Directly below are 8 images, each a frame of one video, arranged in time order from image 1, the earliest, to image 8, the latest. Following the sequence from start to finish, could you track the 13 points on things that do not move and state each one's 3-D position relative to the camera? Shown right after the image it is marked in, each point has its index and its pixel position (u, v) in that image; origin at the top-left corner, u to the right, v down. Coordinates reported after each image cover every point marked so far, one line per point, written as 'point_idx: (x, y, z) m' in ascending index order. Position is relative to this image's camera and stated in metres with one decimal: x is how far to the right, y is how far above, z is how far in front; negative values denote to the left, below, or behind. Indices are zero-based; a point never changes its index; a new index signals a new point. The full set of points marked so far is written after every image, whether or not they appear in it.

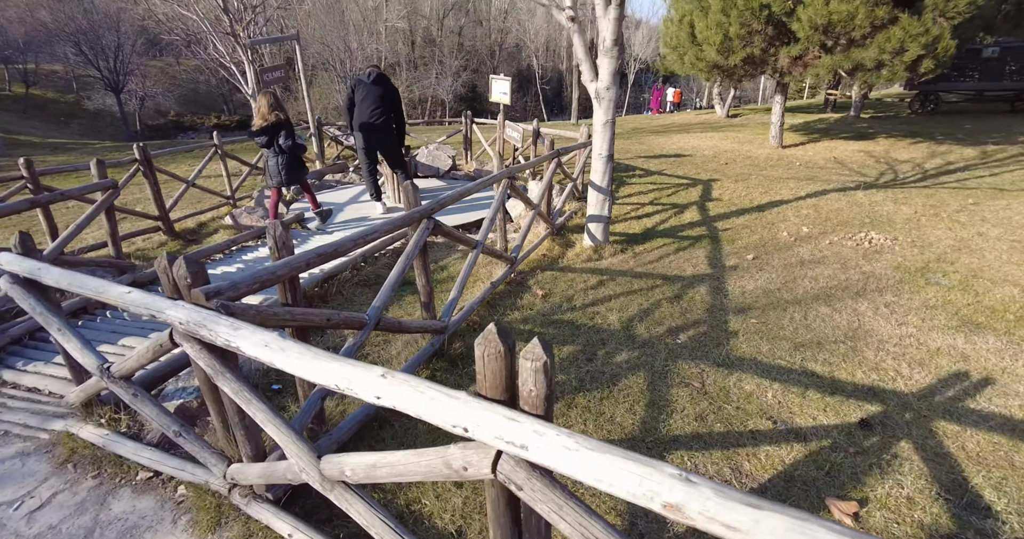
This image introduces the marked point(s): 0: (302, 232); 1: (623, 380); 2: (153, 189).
0: (-2.9, +0.5, +6.9) m
1: (+0.8, -0.7, +3.4) m
2: (-5.0, +1.1, +6.9) m
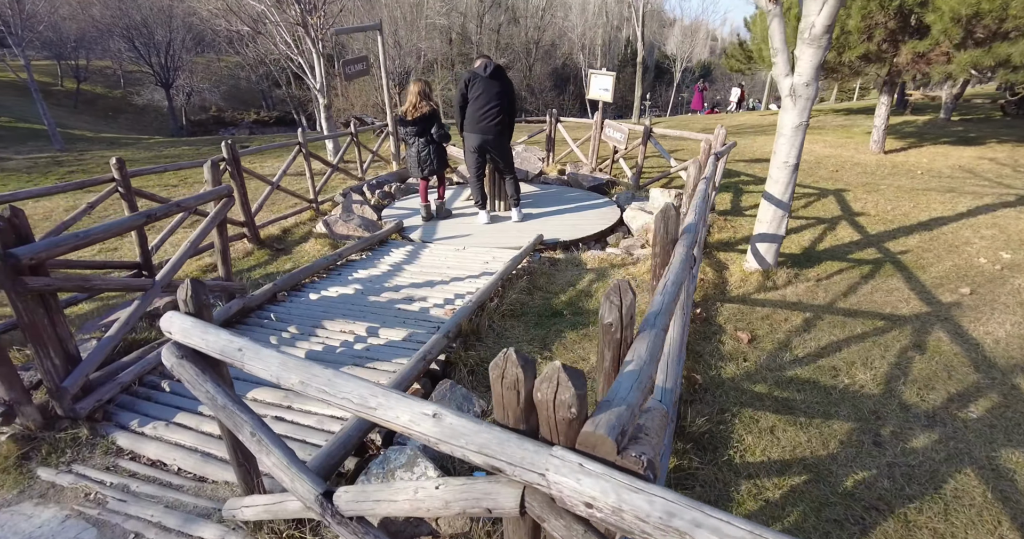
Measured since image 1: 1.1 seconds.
0: (-1.3, +0.3, +6.1) m
1: (+2.2, -1.0, +2.4) m
2: (-3.4, +1.0, +6.2) m
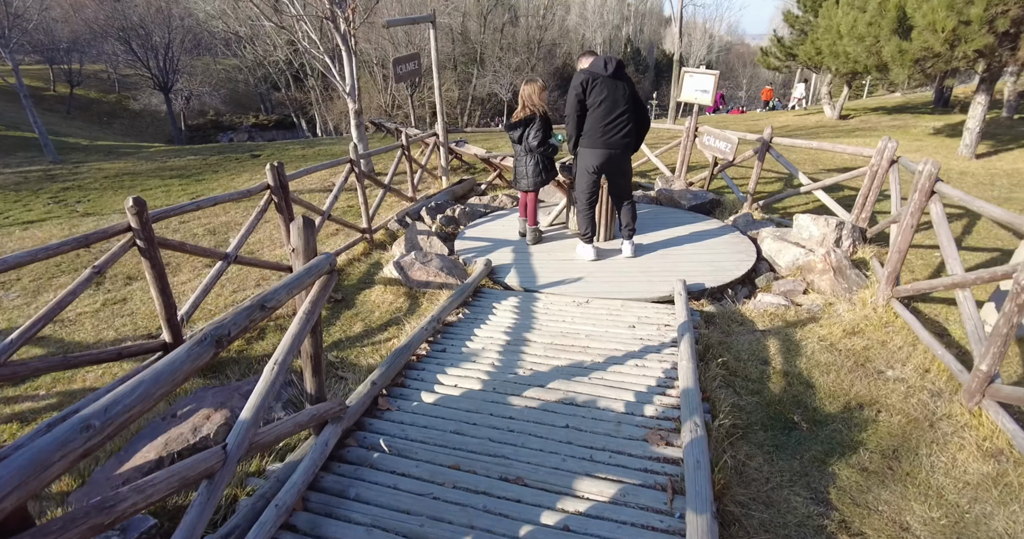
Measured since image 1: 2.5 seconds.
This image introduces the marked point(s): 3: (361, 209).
0: (-0.1, -0.2, +4.7) m
1: (+3.4, -1.5, +1.1) m
2: (-2.1, +0.4, +4.8) m
3: (-1.9, +0.8, +6.3) m
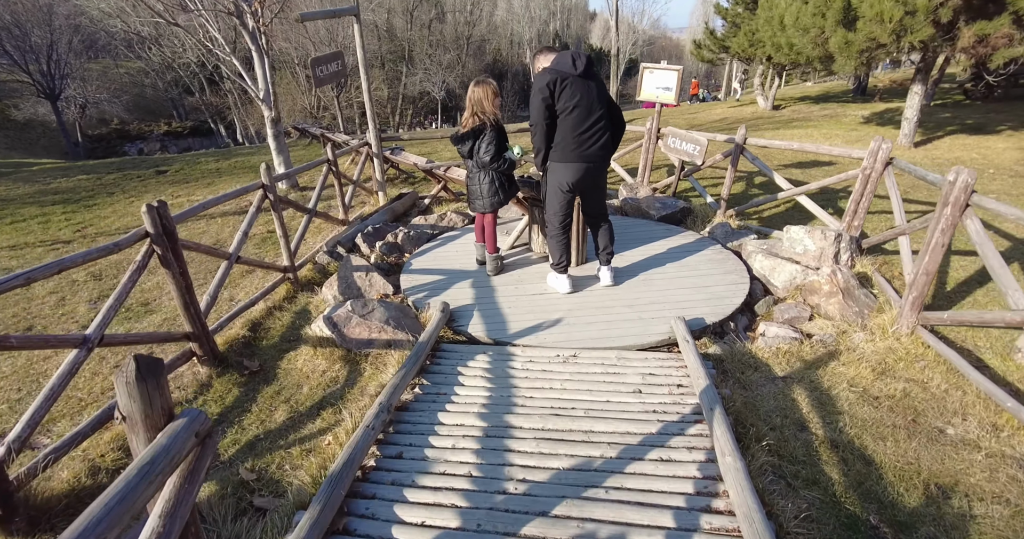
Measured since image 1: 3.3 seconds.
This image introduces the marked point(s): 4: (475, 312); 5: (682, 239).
0: (-0.3, -0.6, +3.8) m
1: (+3.6, -1.7, +0.6) m
2: (-2.4, -0.1, +3.6) m
3: (-2.4, +0.3, +5.1) m
4: (-0.3, -0.4, +4.3) m
5: (+2.0, +0.4, +5.8) m
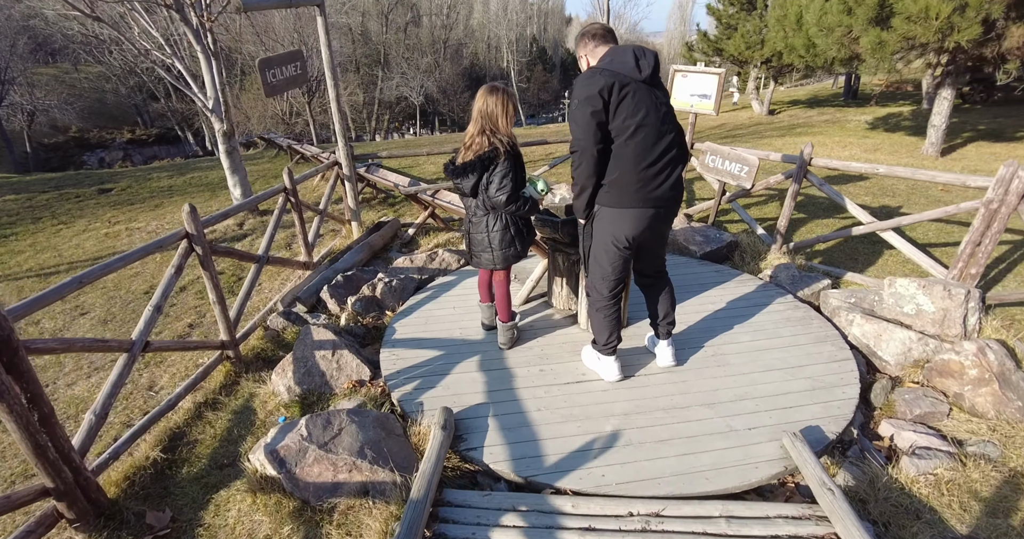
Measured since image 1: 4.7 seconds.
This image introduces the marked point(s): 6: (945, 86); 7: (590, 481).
0: (-0.1, -1.1, +2.5) m
1: (+4.0, -2.1, -0.6) m
2: (-2.2, -0.7, +2.3) m
3: (-2.2, -0.3, +3.8) m
4: (-0.1, -0.9, +3.0) m
5: (+2.1, -0.2, +4.6) m
6: (+8.8, +3.7, +10.2) m
7: (+0.4, -1.1, +2.5) m
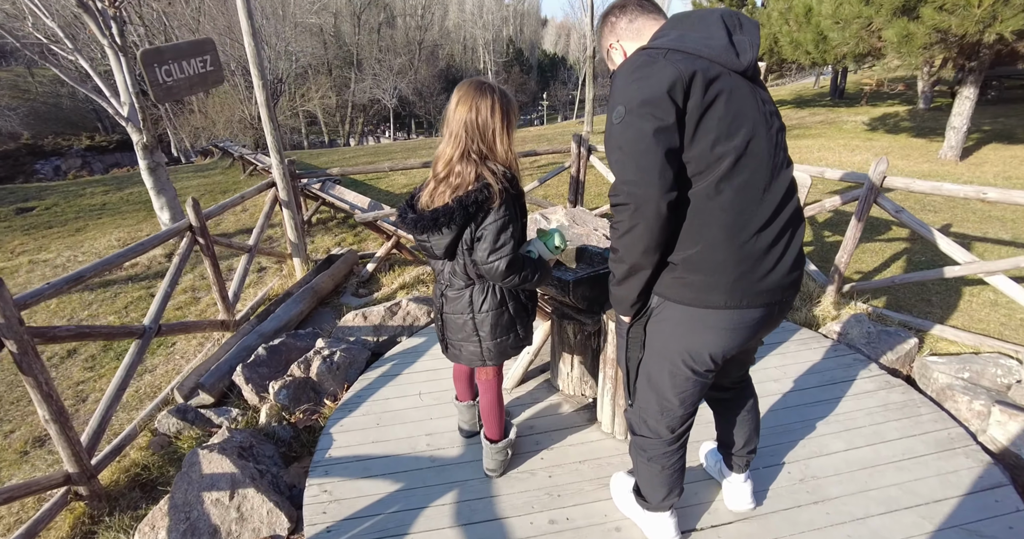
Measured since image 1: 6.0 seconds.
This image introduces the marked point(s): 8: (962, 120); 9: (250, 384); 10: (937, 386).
0: (-0.1, -1.6, +1.2) m
1: (+4.1, -2.5, -1.6) m
2: (-2.2, -1.2, +1.0) m
3: (-2.3, -0.8, +2.5) m
4: (-0.1, -1.4, +1.8) m
5: (+2.0, -0.6, +3.5) m
6: (+8.4, +3.4, +9.3) m
7: (+0.4, -1.5, +1.3) m
8: (+8.6, +2.9, +9.6) m
9: (-1.7, -0.7, +3.3) m
10: (+2.6, -0.7, +3.1) m
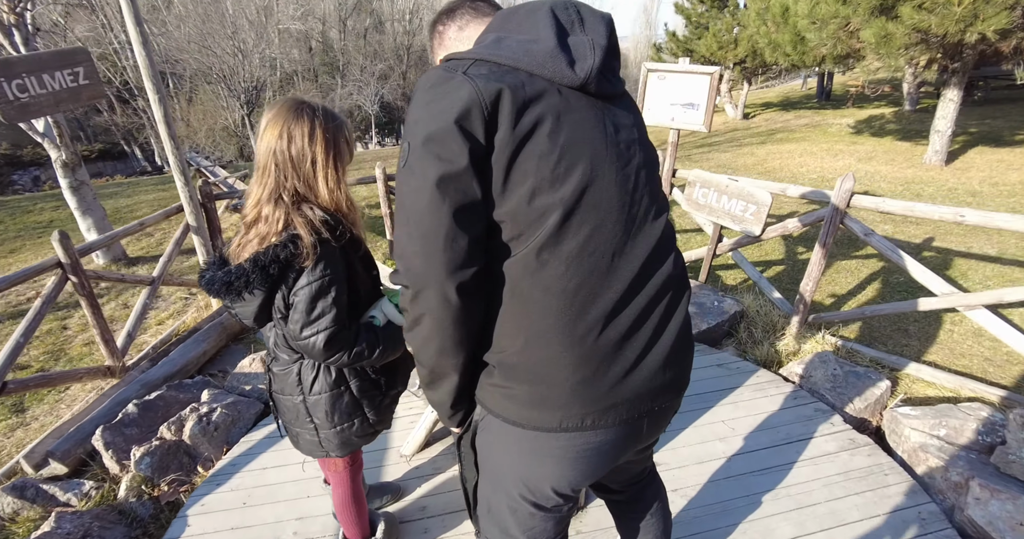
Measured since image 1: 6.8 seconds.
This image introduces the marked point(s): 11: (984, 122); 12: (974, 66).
0: (-0.6, -1.8, +0.8) m
1: (+3.7, -2.6, -2.1) m
2: (-2.7, -1.4, +0.5) m
3: (-2.8, -1.1, +2.0) m
4: (-0.6, -1.6, +1.3) m
5: (+1.5, -0.8, +3.0) m
6: (+7.8, +3.3, +8.9) m
7: (-0.1, -1.7, +0.9) m
8: (+8.0, +2.7, +9.2) m
9: (-2.3, -1.0, +2.8) m
10: (+2.1, -0.9, +2.6) m
11: (+12.4, +3.8, +13.1) m
12: (+7.8, +3.4, +8.4) m
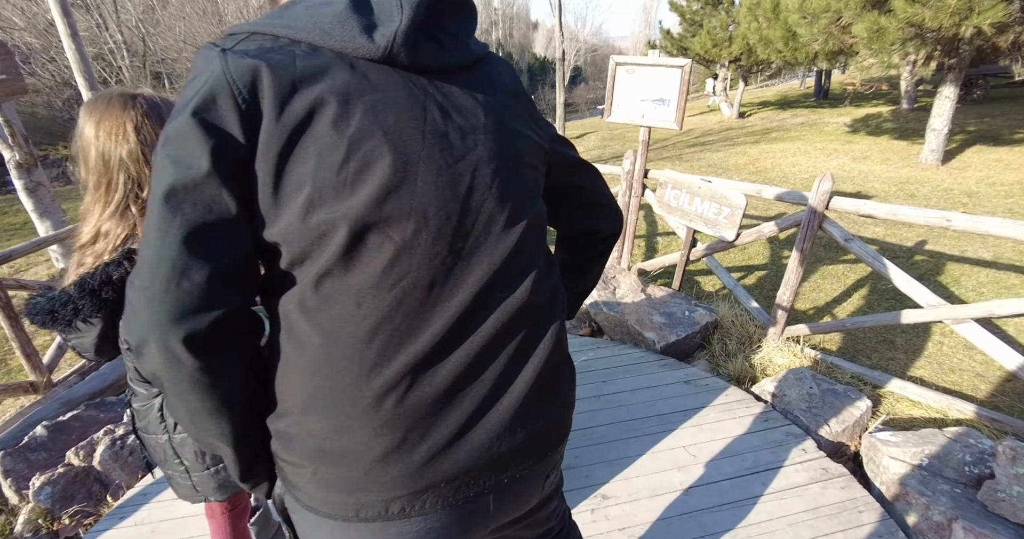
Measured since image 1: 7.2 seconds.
0: (-0.9, -1.9, +0.5) m
1: (+3.3, -2.7, -2.3) m
2: (-3.0, -1.5, +0.2) m
3: (-3.1, -1.1, +1.7) m
4: (-1.0, -1.6, +1.1) m
5: (+1.1, -0.8, +2.7) m
6: (+7.5, +3.2, +8.6) m
7: (-0.4, -1.8, +0.6) m
8: (+7.7, +2.6, +8.9) m
9: (-2.6, -1.1, +2.6) m
10: (+1.8, -1.0, +2.3) m
11: (+12.1, +3.8, +12.8) m
12: (+7.5, +3.4, +8.1) m
